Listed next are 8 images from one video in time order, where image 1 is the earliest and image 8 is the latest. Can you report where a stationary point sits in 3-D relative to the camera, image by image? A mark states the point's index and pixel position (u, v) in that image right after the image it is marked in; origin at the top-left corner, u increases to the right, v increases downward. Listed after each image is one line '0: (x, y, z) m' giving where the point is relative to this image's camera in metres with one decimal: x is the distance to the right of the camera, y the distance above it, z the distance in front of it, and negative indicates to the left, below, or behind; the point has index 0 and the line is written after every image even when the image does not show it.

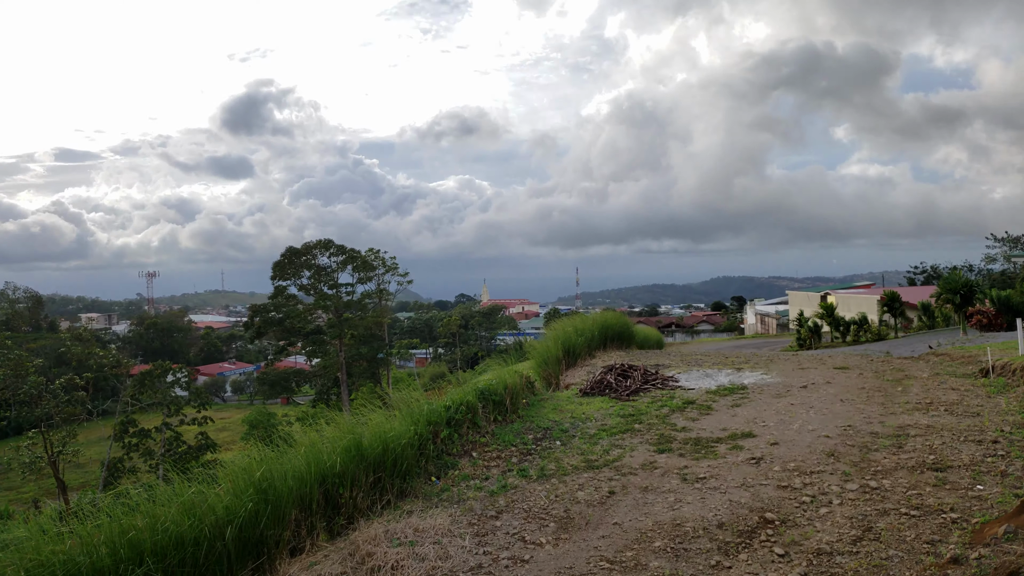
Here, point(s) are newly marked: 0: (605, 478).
0: (+1.5, -3.0, +9.5) m
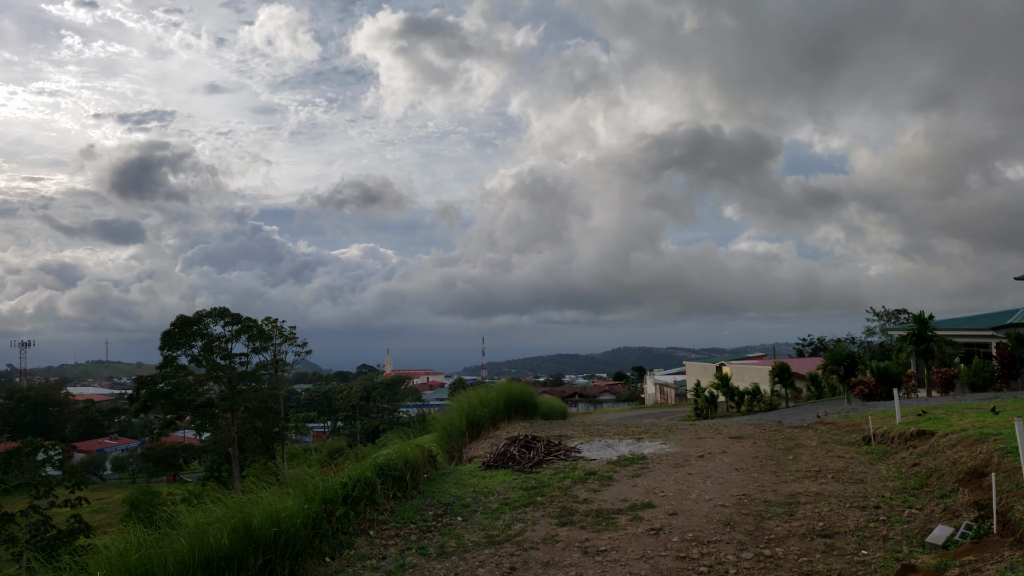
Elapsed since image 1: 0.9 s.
0: (0.0, -4.0, +8.5) m
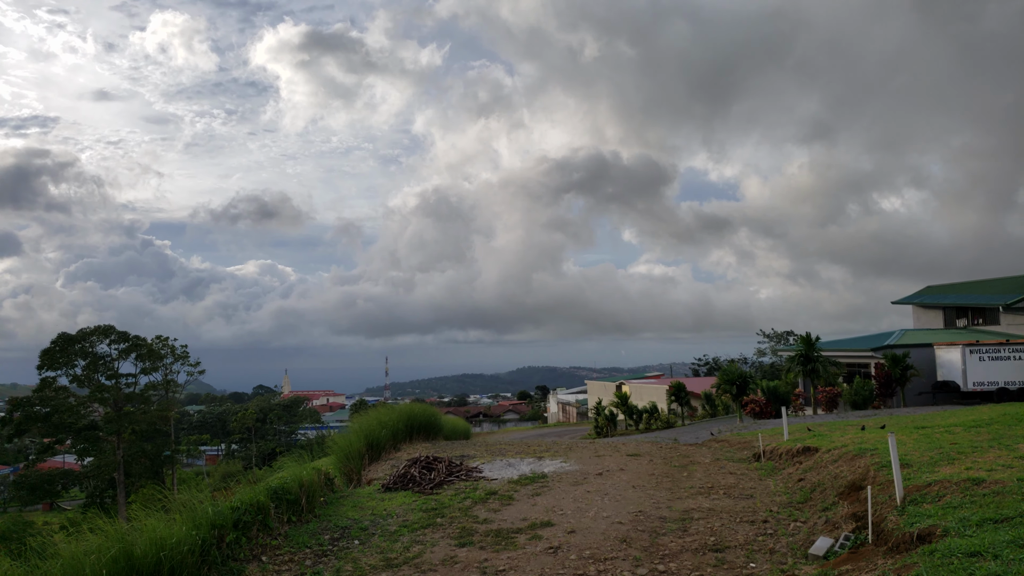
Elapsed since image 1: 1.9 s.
0: (-1.4, -4.2, +7.6) m
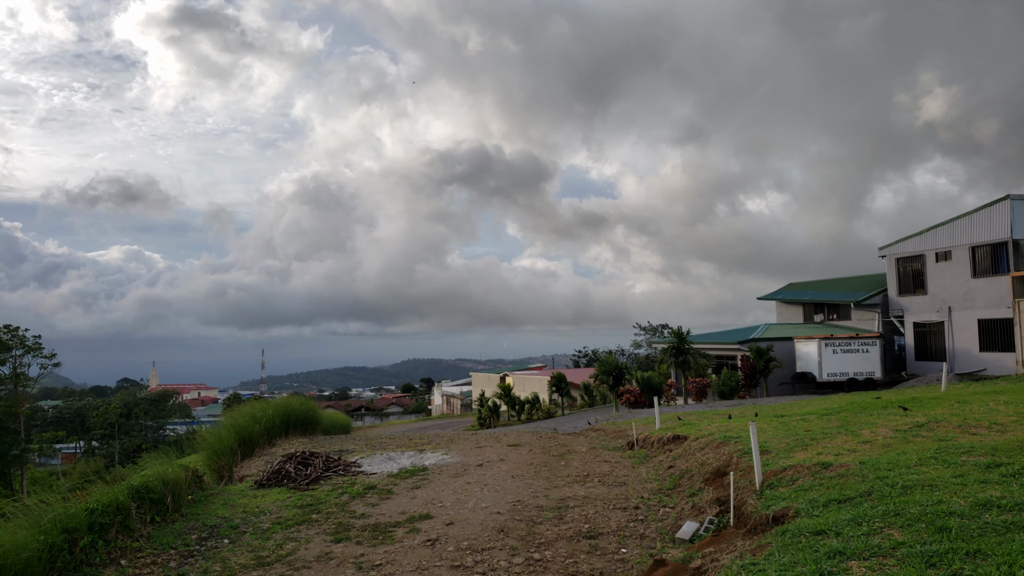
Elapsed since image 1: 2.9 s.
0: (-2.9, -4.1, +6.4) m
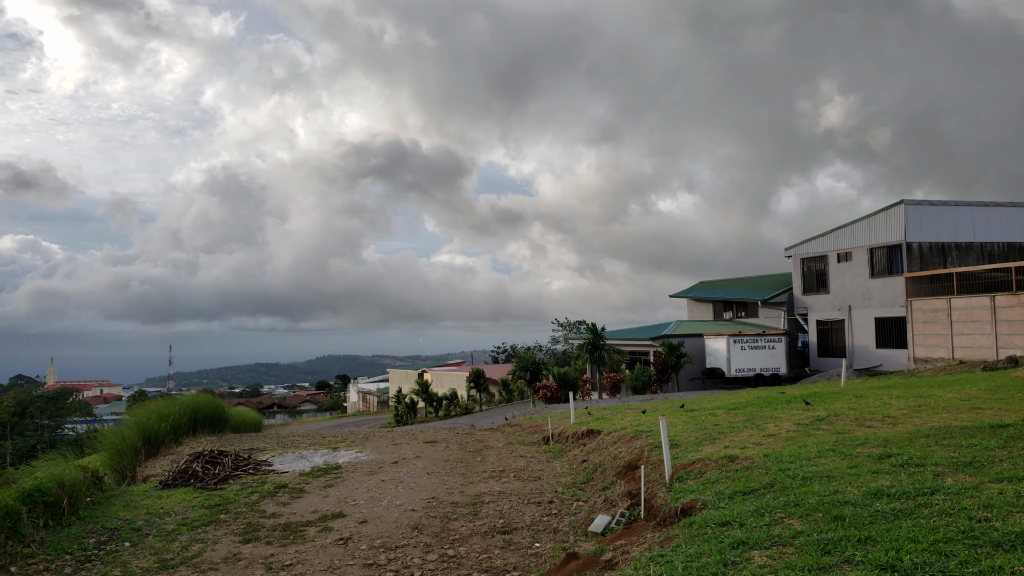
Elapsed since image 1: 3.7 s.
0: (-3.9, -3.9, +5.5) m
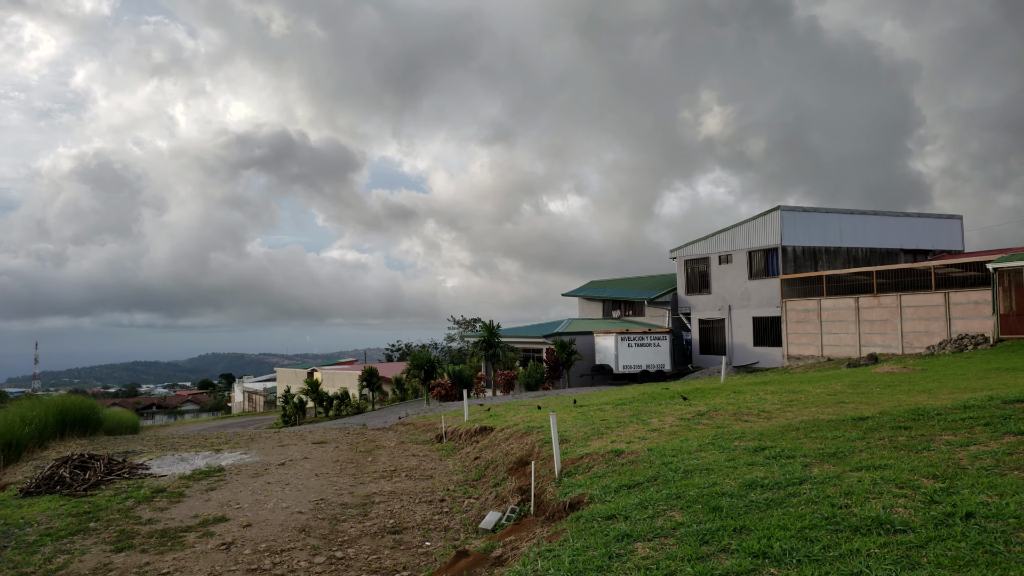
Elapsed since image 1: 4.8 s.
0: (-4.9, -3.8, +4.3) m
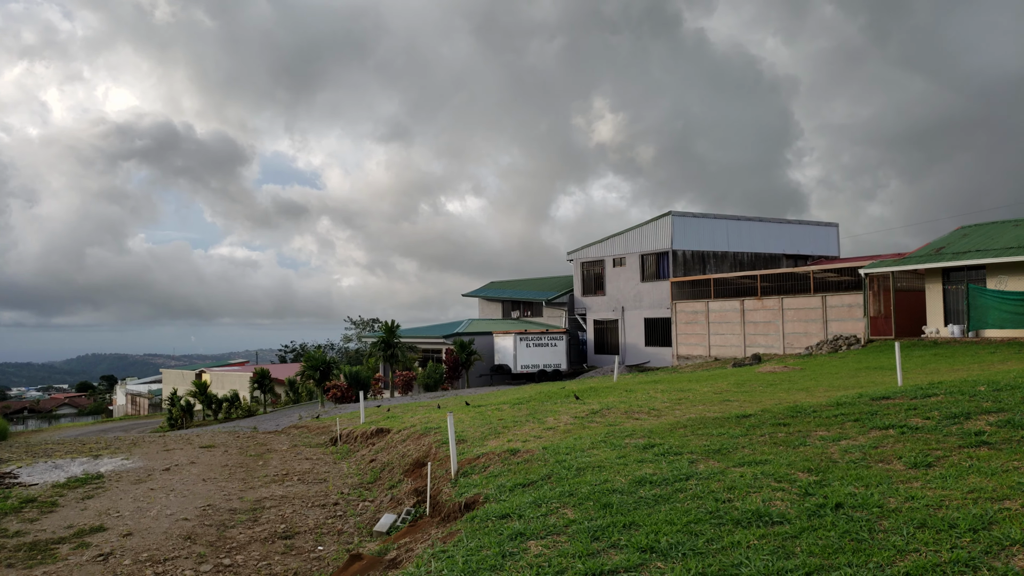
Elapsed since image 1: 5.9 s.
0: (-5.6, -3.7, +3.0) m
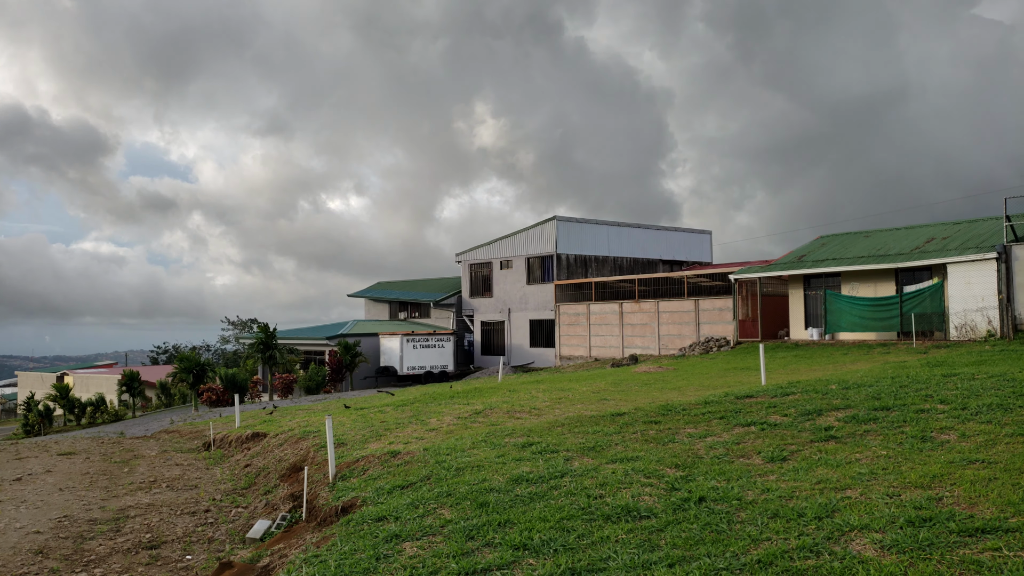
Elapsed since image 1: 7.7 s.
0: (-6.2, -3.4, +1.5) m
